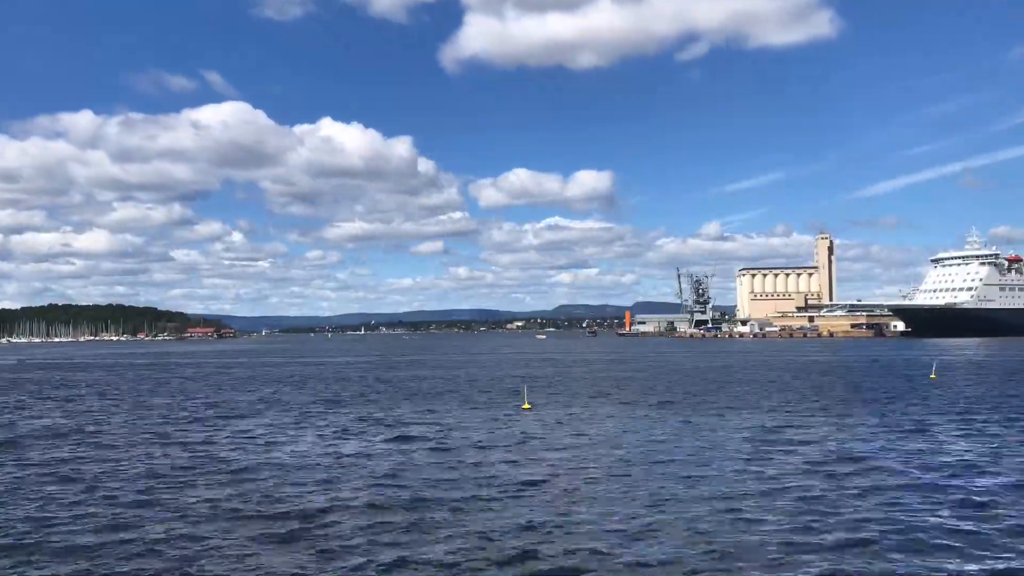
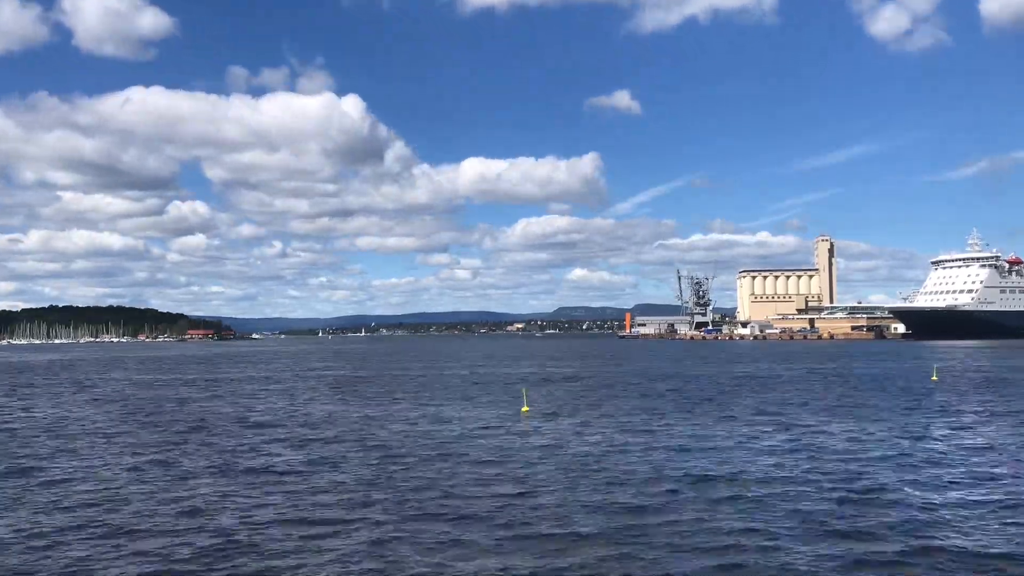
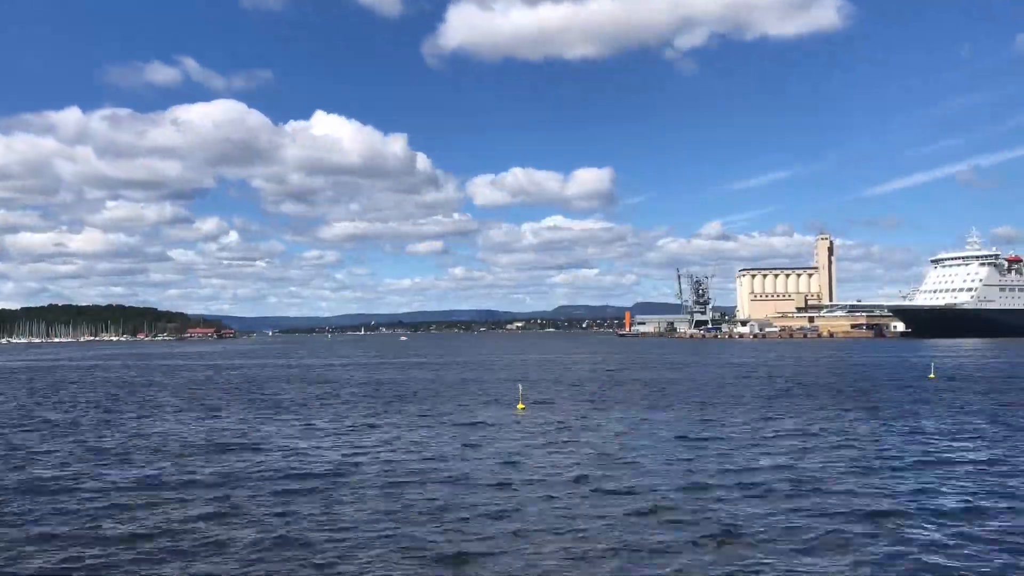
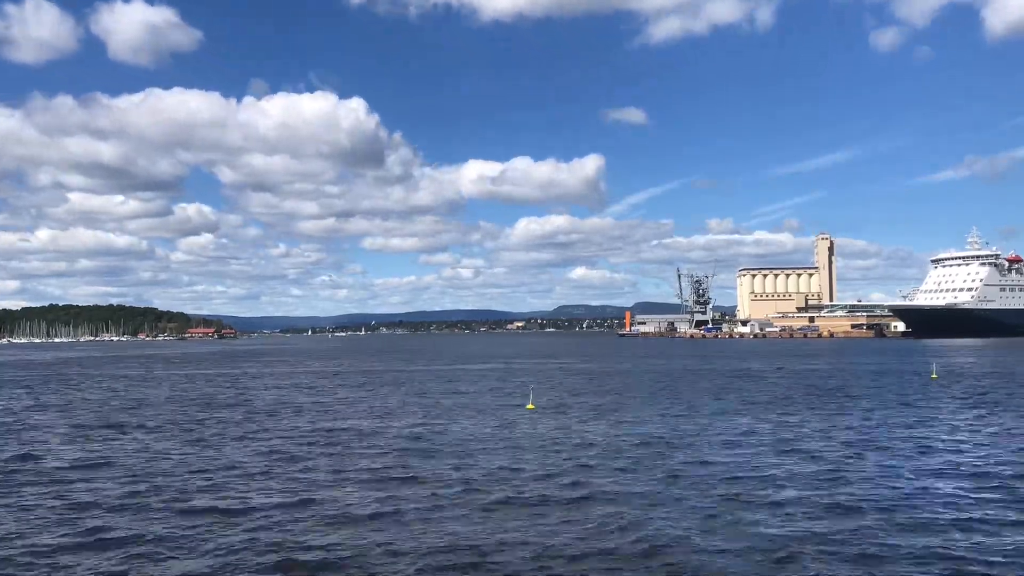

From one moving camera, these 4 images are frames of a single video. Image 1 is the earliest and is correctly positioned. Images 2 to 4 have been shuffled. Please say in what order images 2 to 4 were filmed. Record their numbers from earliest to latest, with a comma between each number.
3, 4, 2
